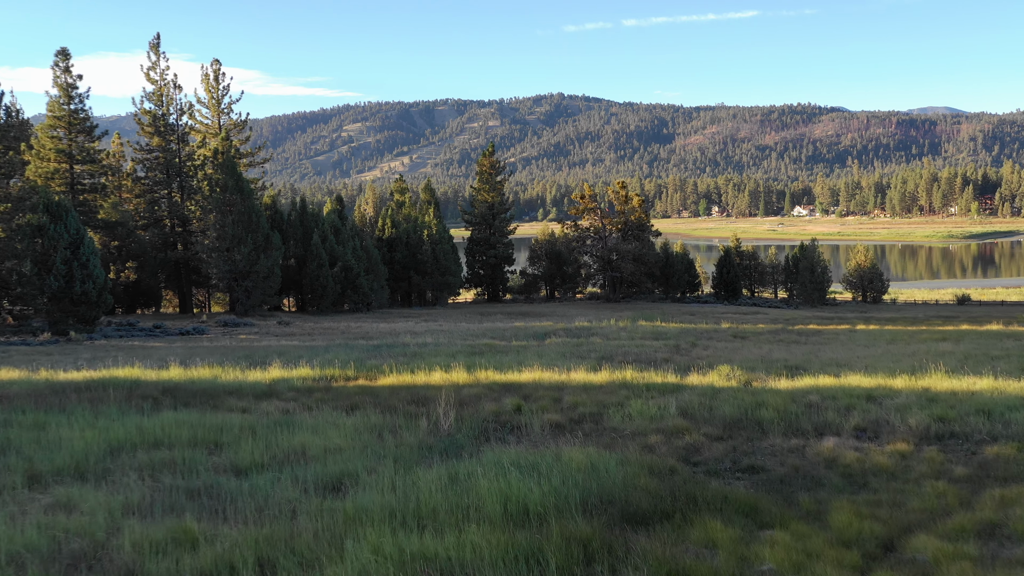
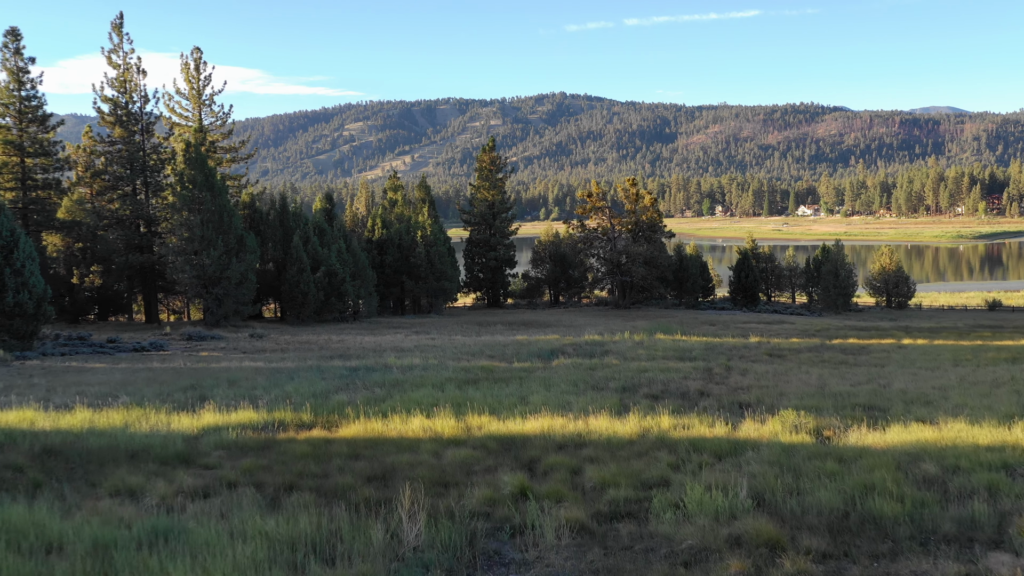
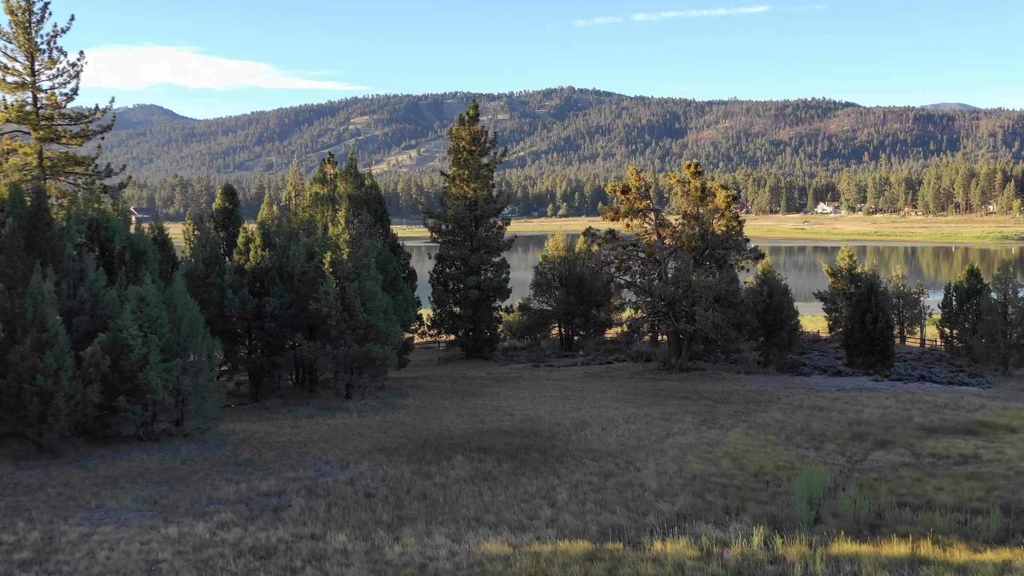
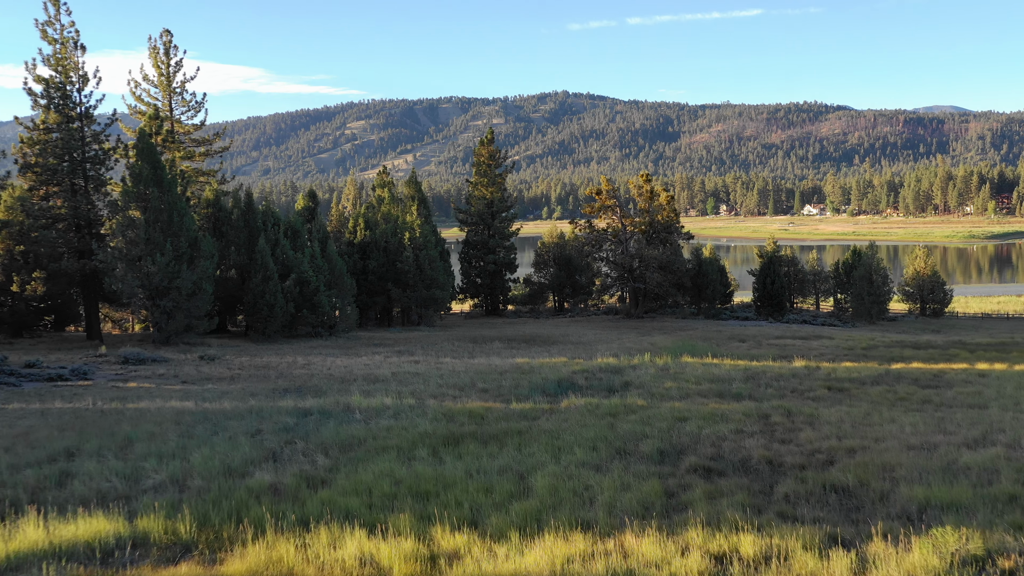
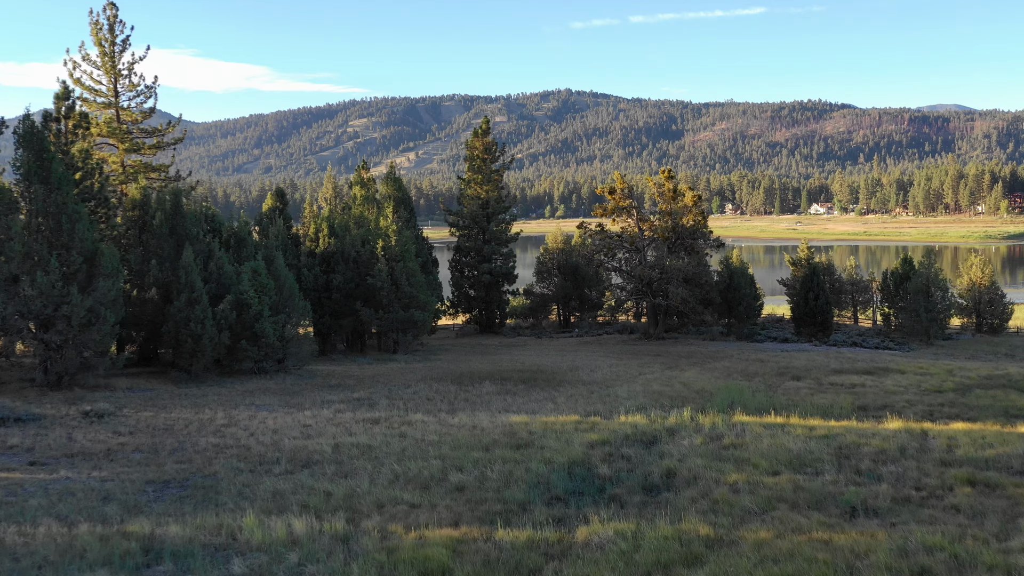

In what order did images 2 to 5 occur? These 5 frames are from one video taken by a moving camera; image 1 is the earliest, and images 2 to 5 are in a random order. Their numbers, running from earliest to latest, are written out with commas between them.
2, 4, 5, 3
